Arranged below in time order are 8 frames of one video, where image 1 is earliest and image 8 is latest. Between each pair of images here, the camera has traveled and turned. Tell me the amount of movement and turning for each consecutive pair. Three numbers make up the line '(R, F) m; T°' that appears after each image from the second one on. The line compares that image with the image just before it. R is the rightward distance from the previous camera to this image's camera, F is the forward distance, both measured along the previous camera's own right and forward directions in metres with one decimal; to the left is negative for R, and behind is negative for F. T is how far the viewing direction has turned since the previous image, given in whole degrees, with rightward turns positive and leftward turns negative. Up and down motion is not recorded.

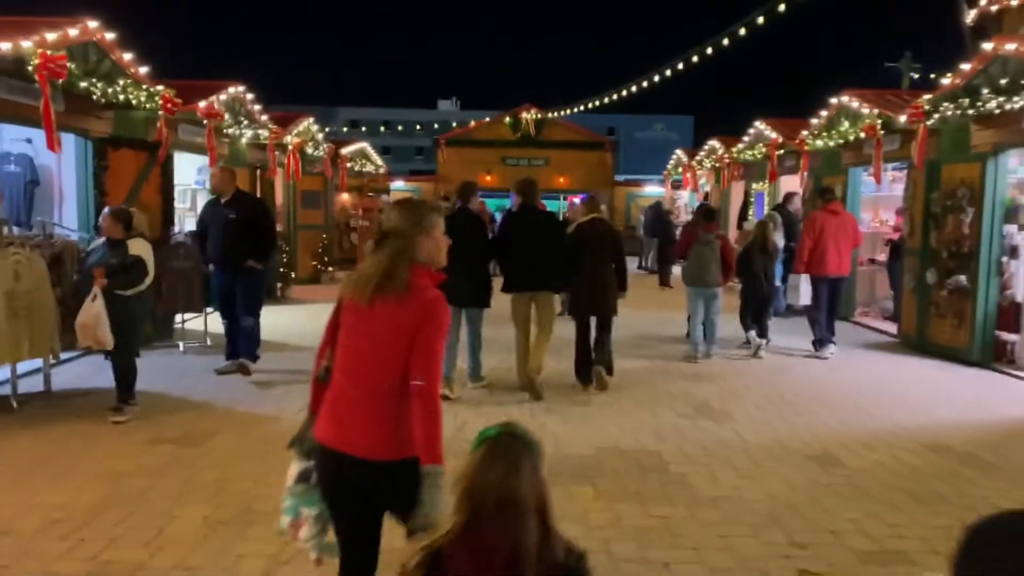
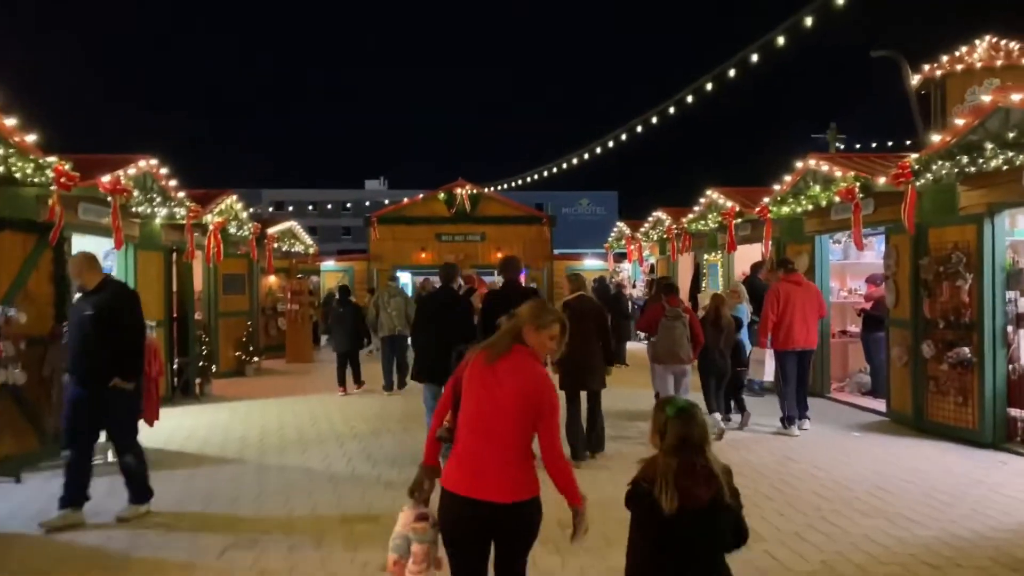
(-0.3, +1.1) m; +5°
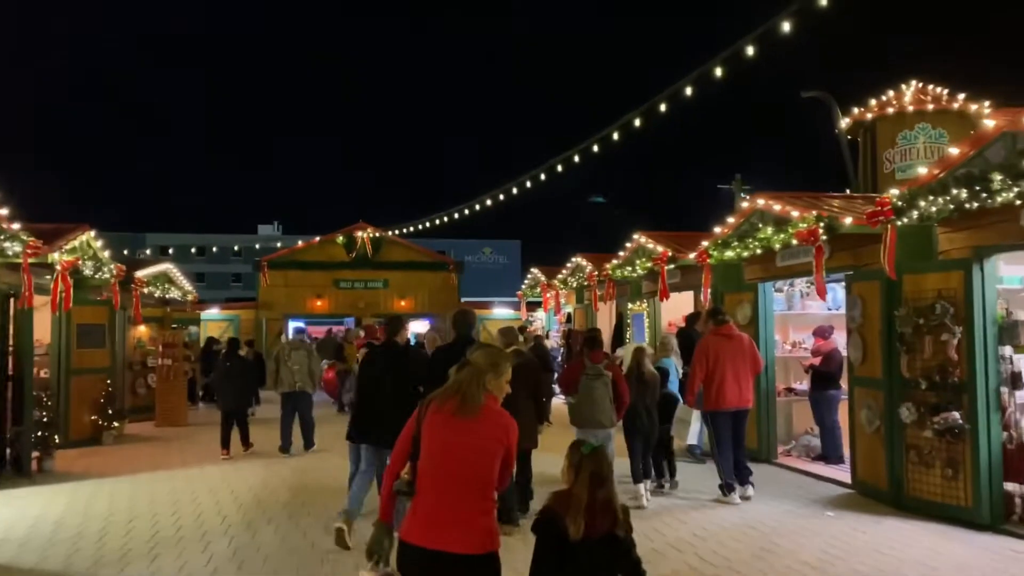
(-0.1, +1.5) m; +7°
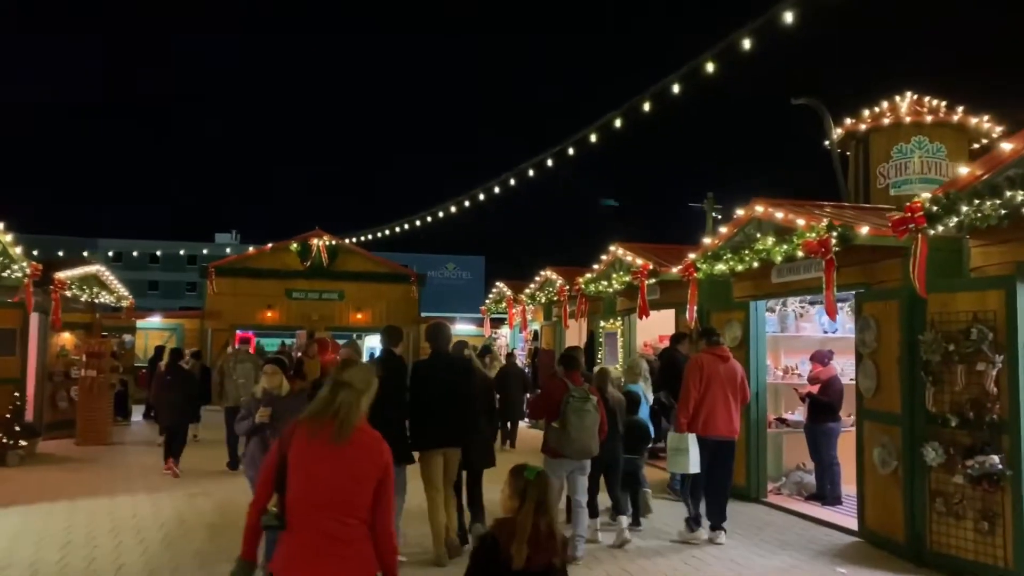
(0.0, +1.2) m; +3°
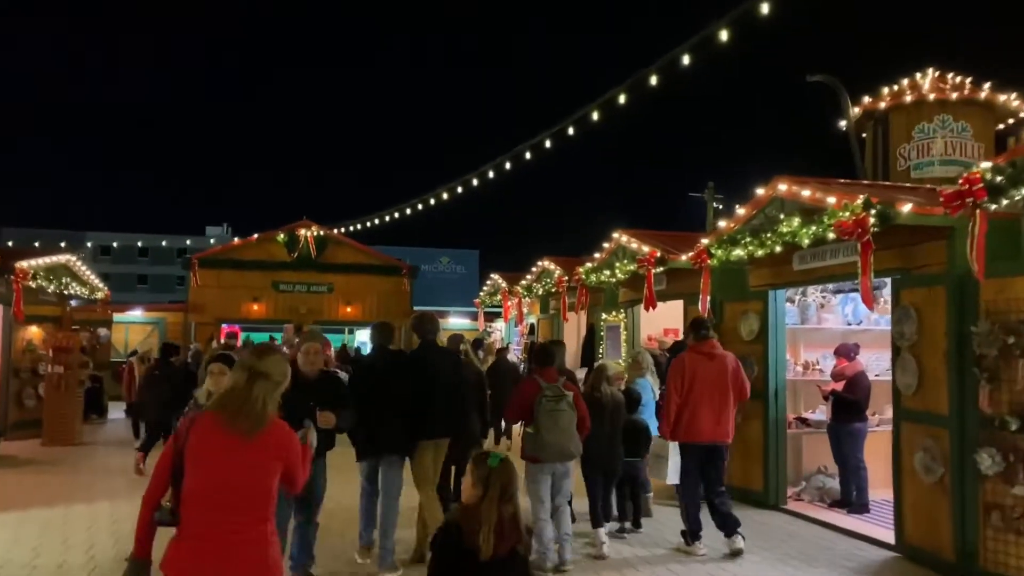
(0.0, +0.8) m; 0°
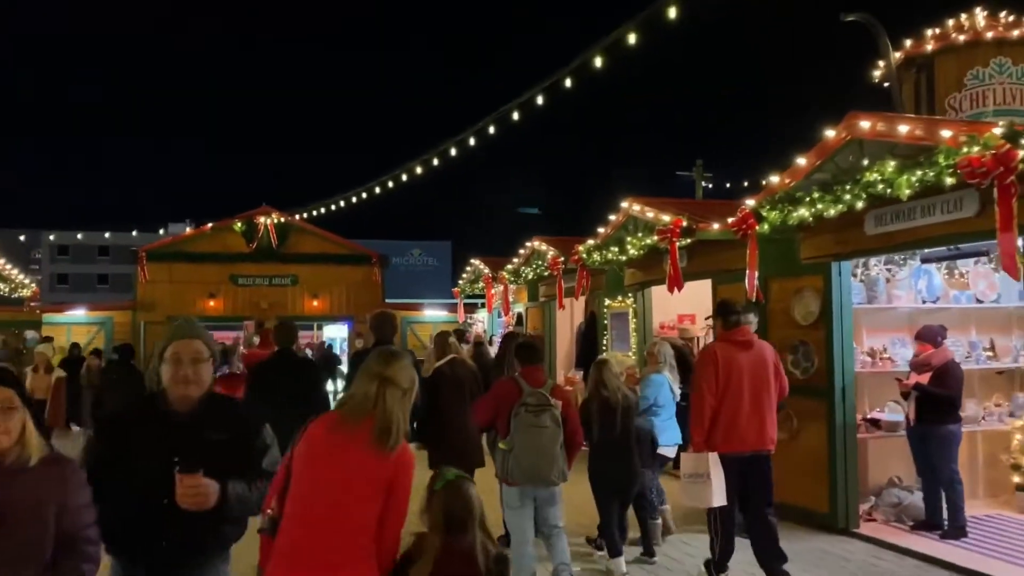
(-0.2, +1.8) m; +2°
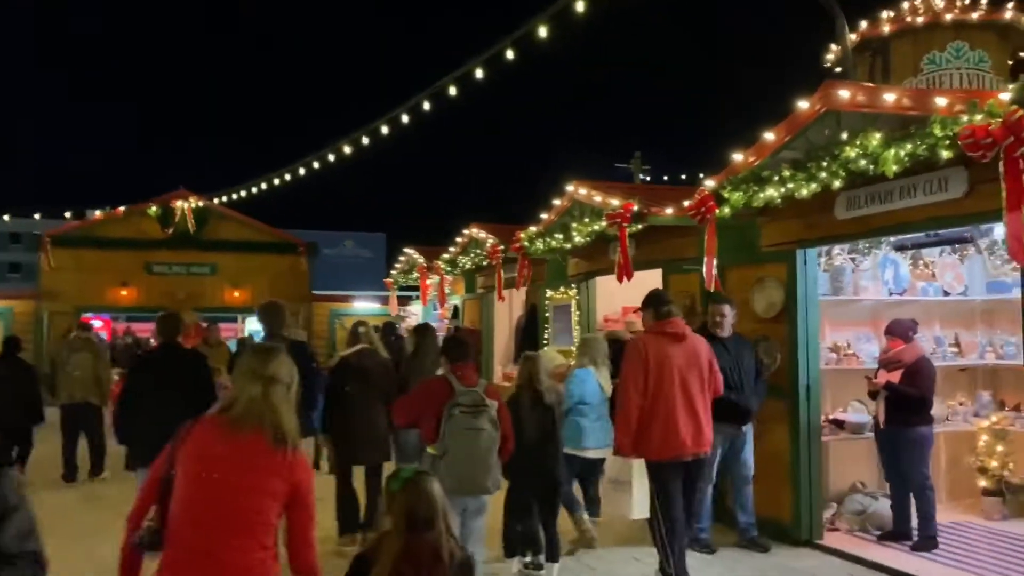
(0.0, +0.8) m; +4°
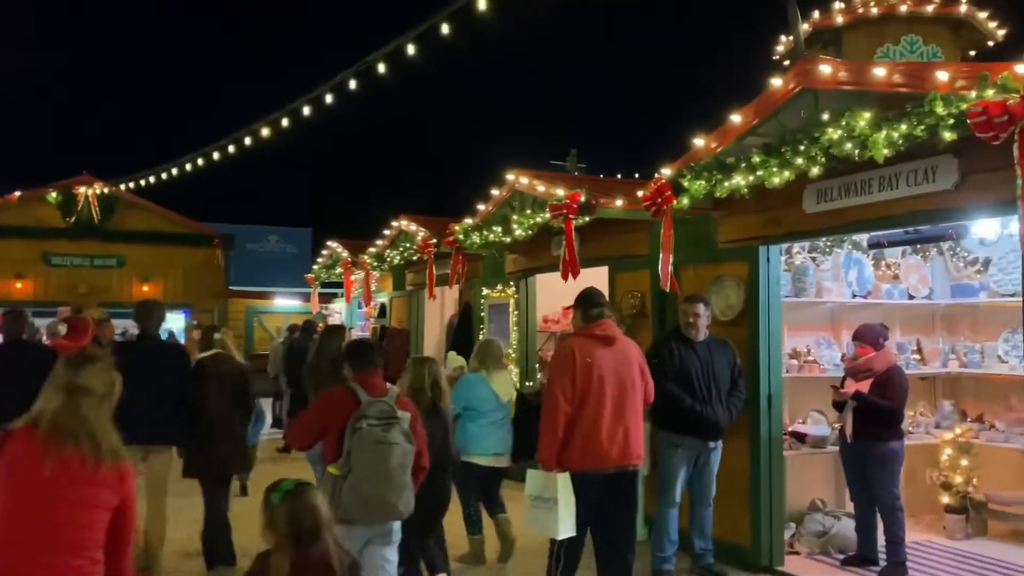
(0.0, +0.8) m; +5°
